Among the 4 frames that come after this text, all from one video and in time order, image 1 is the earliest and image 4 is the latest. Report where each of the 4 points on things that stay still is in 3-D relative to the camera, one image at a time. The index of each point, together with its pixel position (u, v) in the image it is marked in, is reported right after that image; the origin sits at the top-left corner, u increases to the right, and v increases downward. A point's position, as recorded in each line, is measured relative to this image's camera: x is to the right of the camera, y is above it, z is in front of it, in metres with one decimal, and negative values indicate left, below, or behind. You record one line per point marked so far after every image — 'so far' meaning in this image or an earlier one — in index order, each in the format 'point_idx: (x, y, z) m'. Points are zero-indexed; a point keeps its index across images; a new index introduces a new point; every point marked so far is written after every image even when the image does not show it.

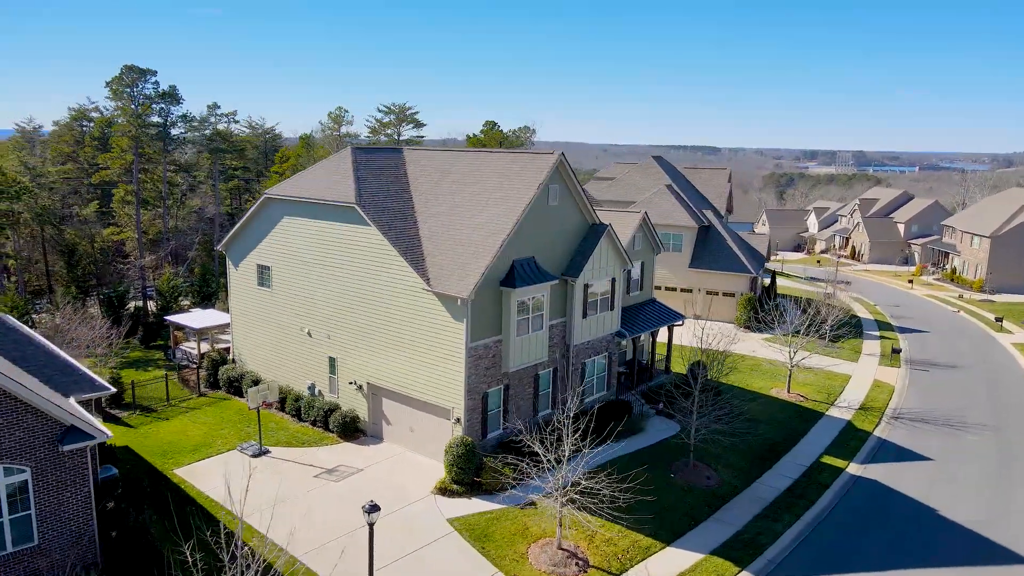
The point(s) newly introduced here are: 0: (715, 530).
0: (+5.7, -6.7, +18.5) m
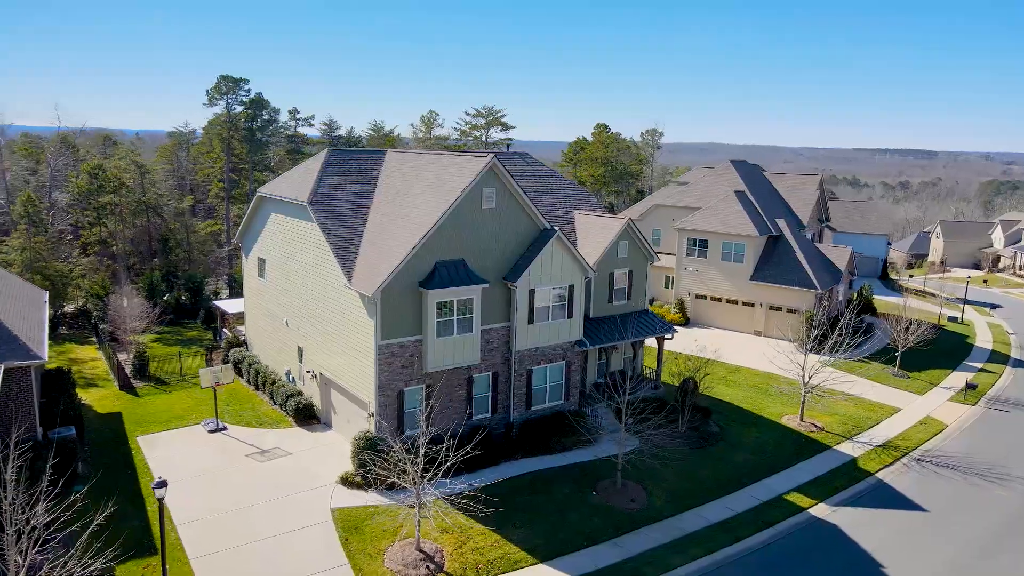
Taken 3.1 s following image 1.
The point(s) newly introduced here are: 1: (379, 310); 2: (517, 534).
0: (+2.4, -7.0, +17.4) m
1: (-3.9, -0.6, +19.4) m
2: (+0.1, -6.6, +17.9) m
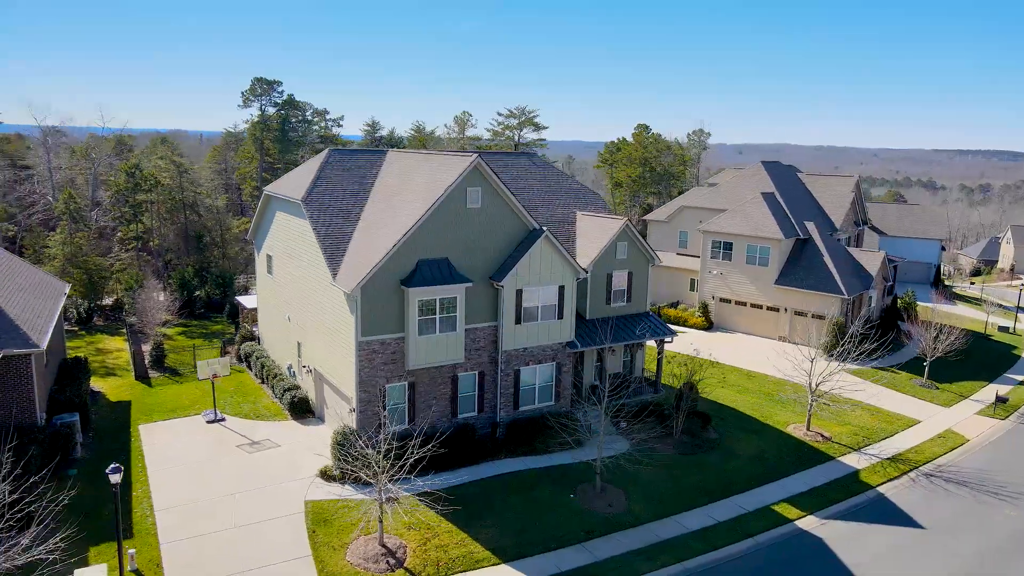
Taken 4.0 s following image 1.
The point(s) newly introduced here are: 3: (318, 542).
0: (+1.5, -7.0, +17.3) m
1: (-4.5, -0.6, +19.7) m
2: (-0.7, -6.6, +17.9) m
3: (-4.9, -6.5, +16.9) m
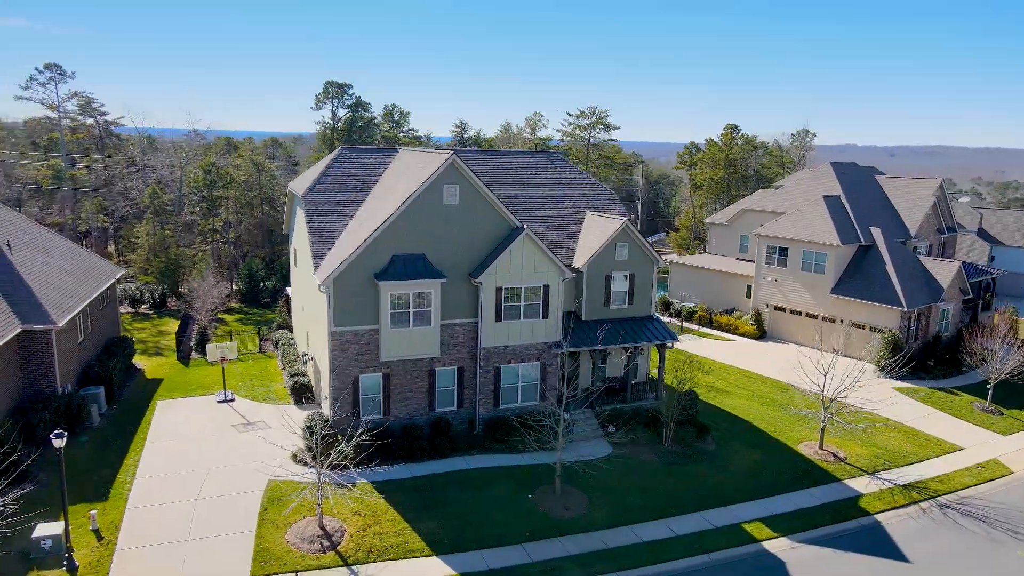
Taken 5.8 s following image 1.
0: (-0.2, -7.0, +17.3) m
1: (-5.6, -0.3, +20.7) m
2: (-2.3, -6.5, +18.3) m
3: (-6.6, -6.2, +17.9) m
